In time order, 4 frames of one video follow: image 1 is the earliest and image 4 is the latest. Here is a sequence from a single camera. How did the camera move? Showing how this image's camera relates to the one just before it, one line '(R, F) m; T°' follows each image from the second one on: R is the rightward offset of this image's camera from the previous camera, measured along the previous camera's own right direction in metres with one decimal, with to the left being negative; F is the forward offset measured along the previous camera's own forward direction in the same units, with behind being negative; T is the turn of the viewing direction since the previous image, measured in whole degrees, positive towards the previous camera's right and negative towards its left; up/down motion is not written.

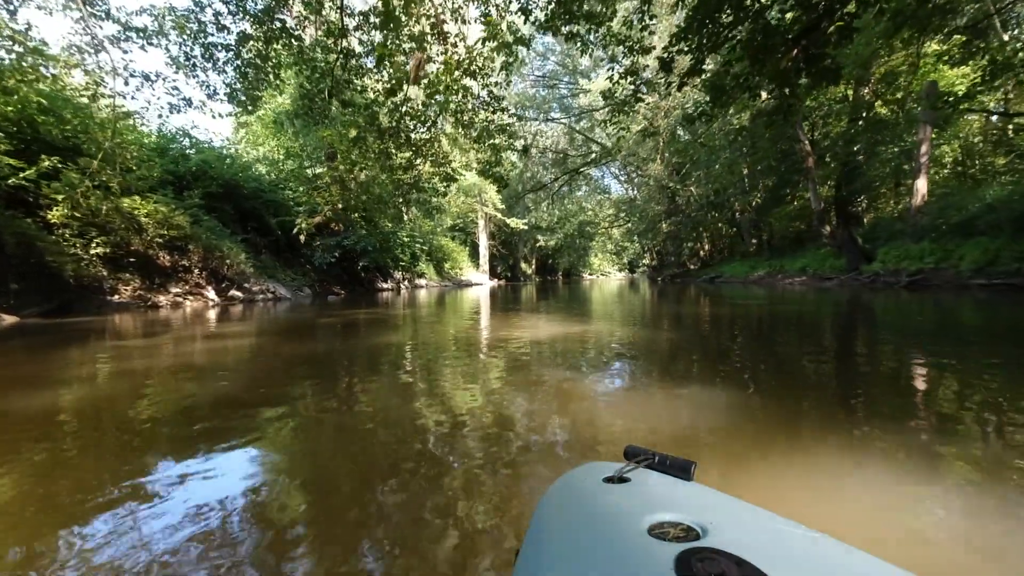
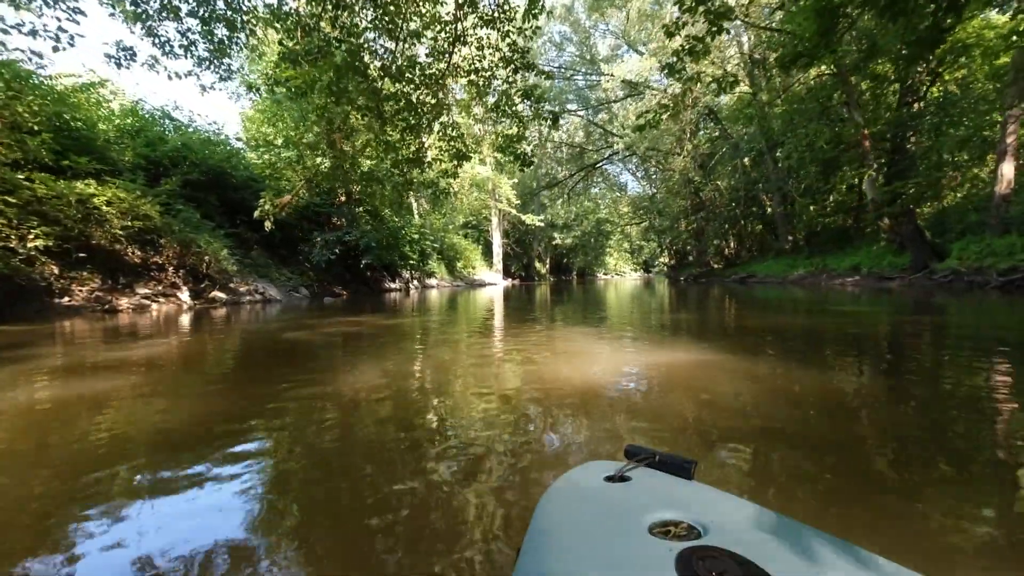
(-0.1, +0.9) m; -1°
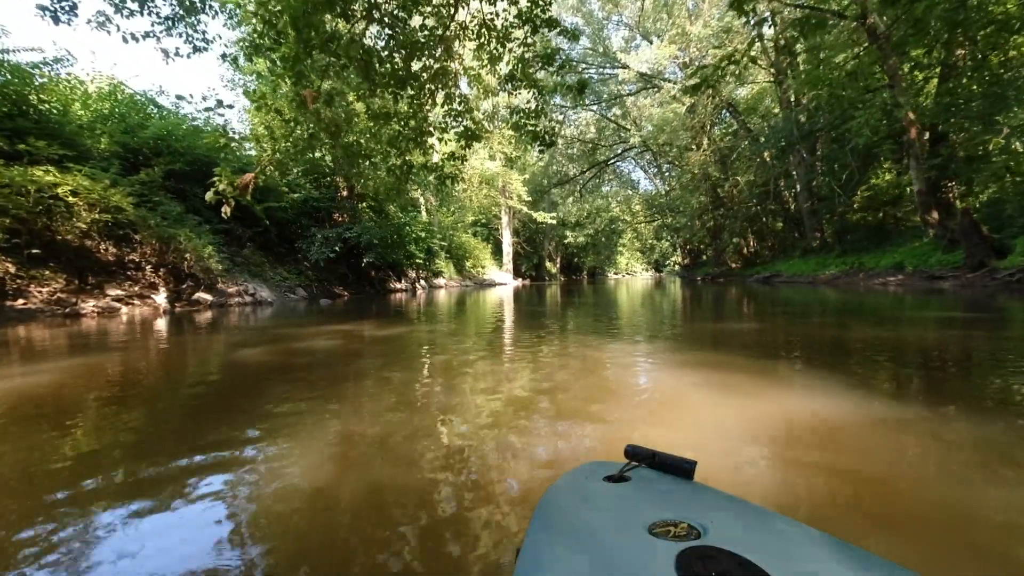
(-0.1, +0.6) m; -1°
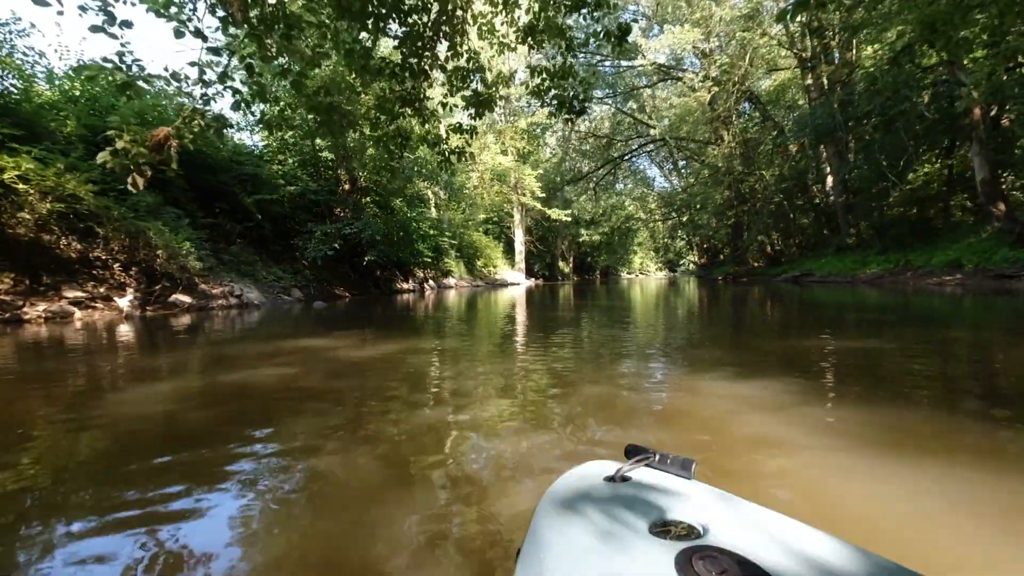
(-0.1, +0.6) m; -1°
